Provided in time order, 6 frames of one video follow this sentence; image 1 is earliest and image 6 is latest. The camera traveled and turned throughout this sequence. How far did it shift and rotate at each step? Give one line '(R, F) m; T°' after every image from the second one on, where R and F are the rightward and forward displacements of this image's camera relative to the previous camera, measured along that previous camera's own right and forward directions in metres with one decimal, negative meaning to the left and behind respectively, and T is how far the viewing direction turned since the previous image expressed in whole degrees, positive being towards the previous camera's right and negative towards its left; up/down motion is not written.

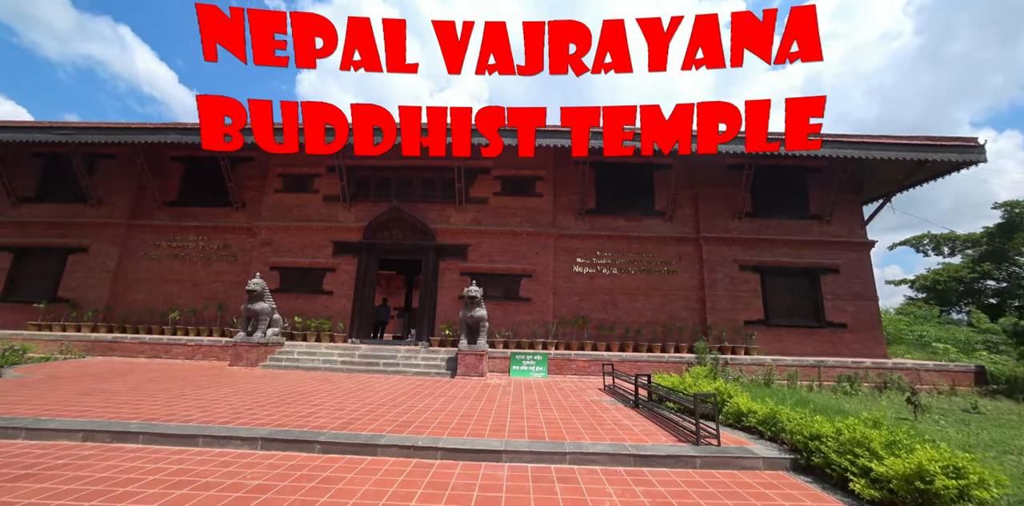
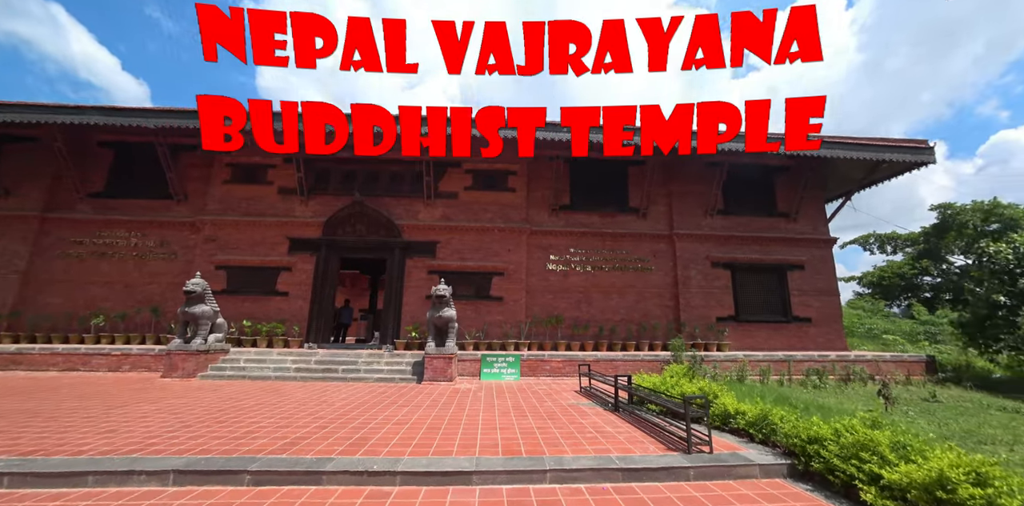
(0.0, +0.5) m; +4°
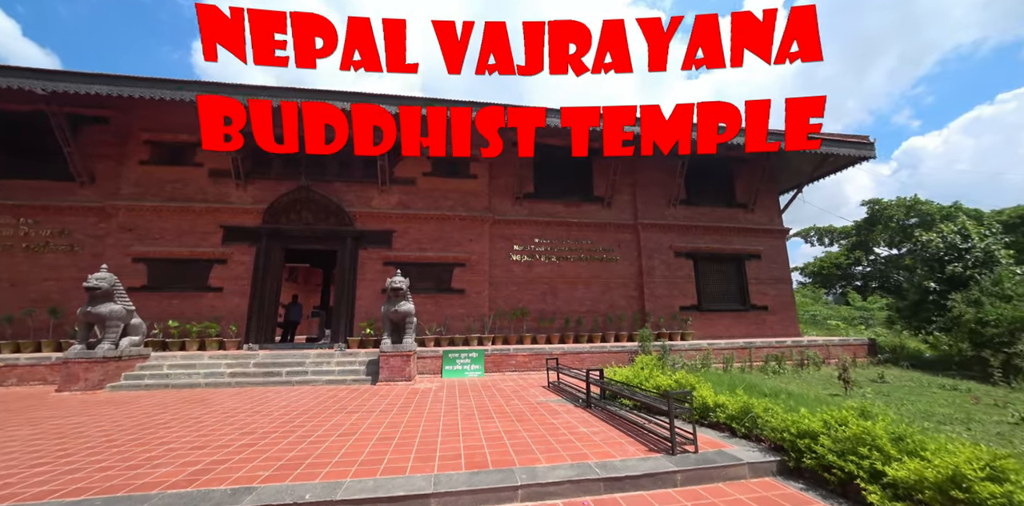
(0.0, +0.5) m; +6°
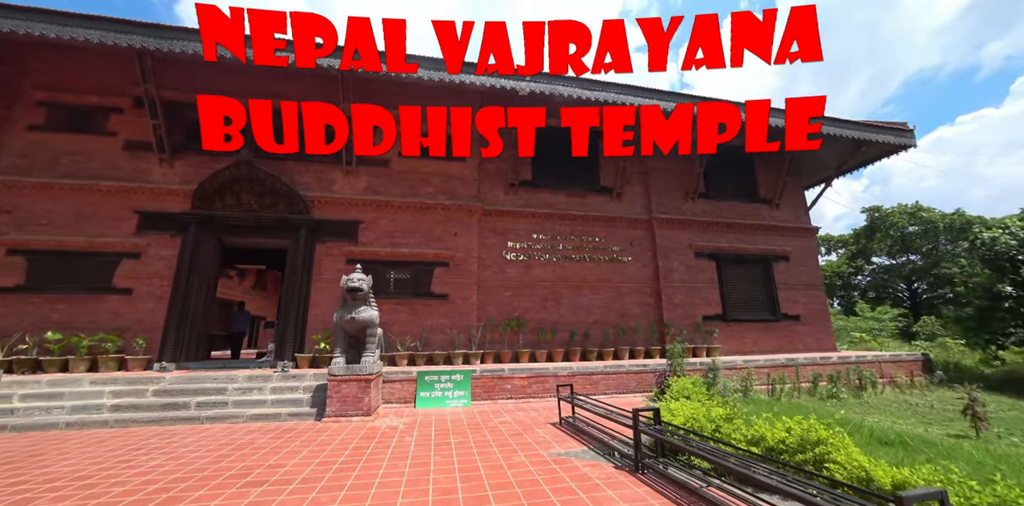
(-0.2, +2.0) m; +2°
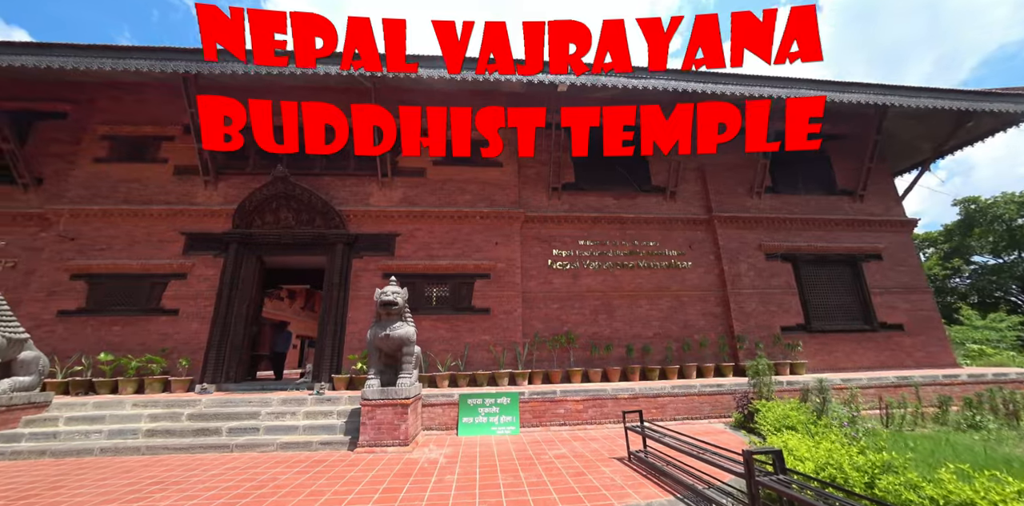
(-0.1, +0.7) m; -6°
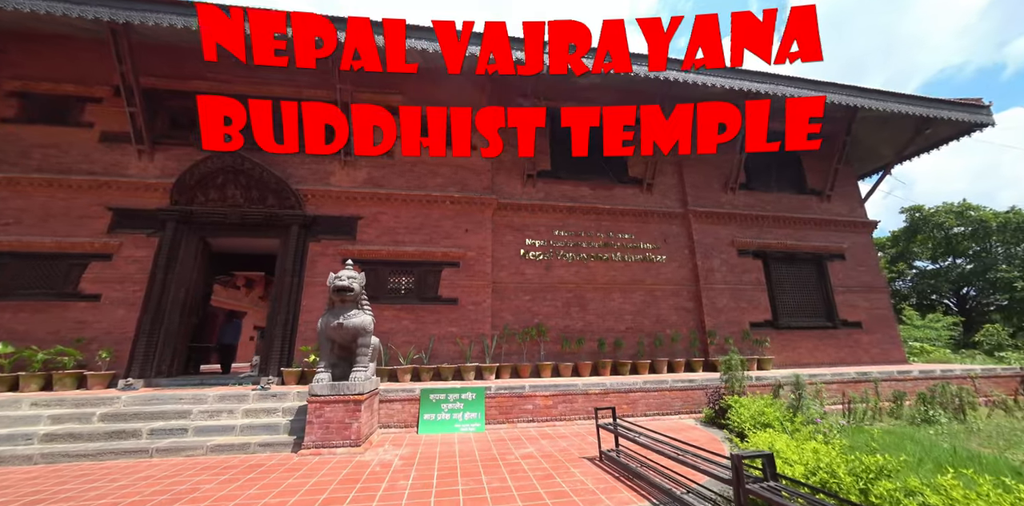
(0.0, +0.4) m; +4°
